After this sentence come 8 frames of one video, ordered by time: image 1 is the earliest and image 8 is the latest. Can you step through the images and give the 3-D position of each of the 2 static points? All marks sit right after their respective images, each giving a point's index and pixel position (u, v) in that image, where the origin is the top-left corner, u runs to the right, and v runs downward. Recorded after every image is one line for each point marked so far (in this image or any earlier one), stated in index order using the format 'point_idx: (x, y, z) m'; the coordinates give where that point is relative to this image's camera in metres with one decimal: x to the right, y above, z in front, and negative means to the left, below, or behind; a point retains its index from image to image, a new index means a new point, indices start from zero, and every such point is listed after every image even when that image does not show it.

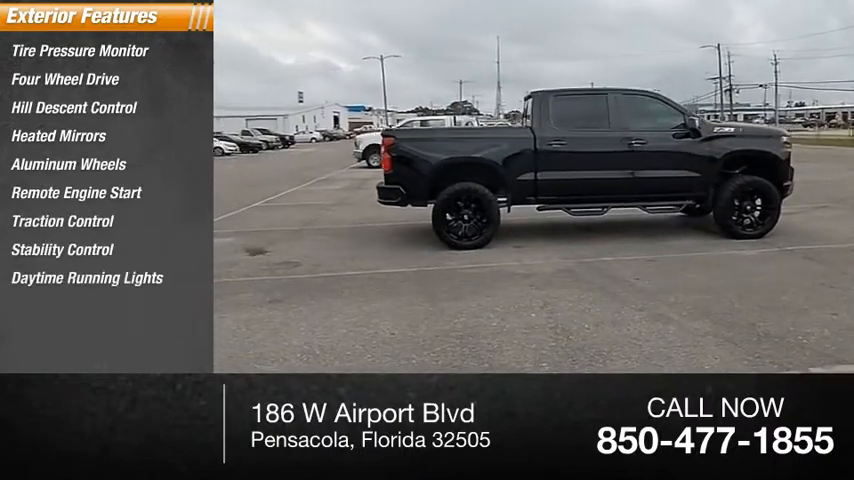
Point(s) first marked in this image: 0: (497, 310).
0: (+0.8, -0.6, +7.3) m
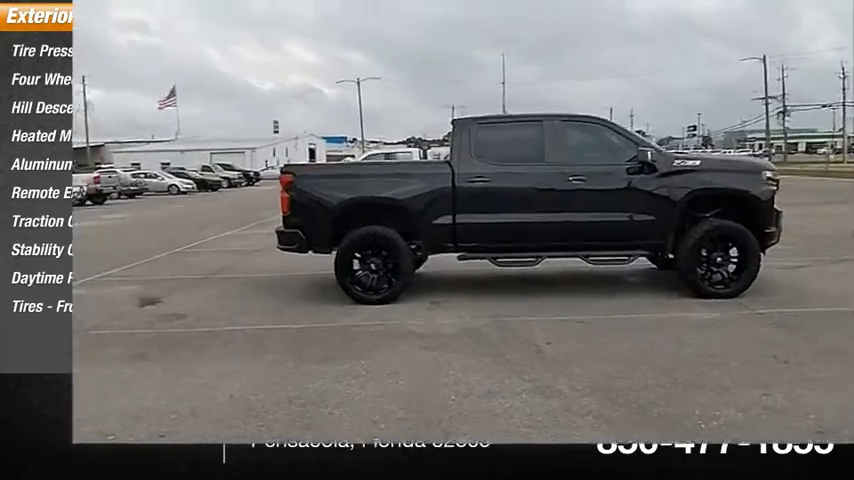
0: (-0.6, -1.0, +5.8) m
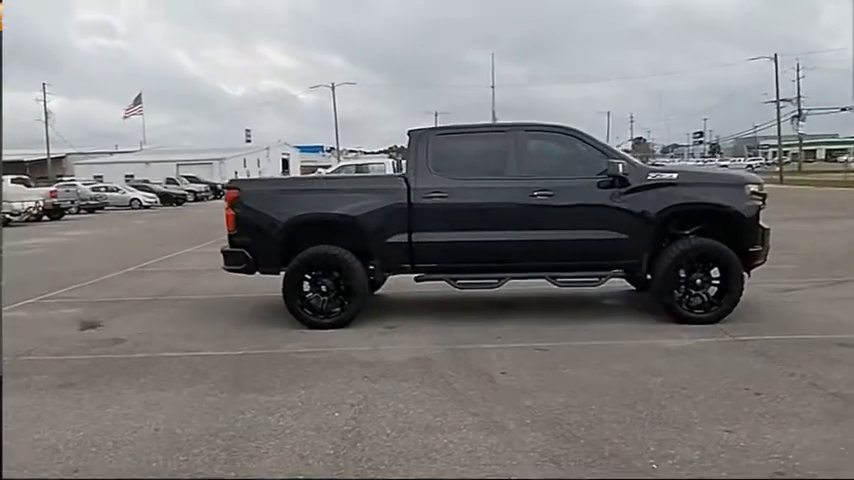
0: (-1.0, -1.1, +5.3) m
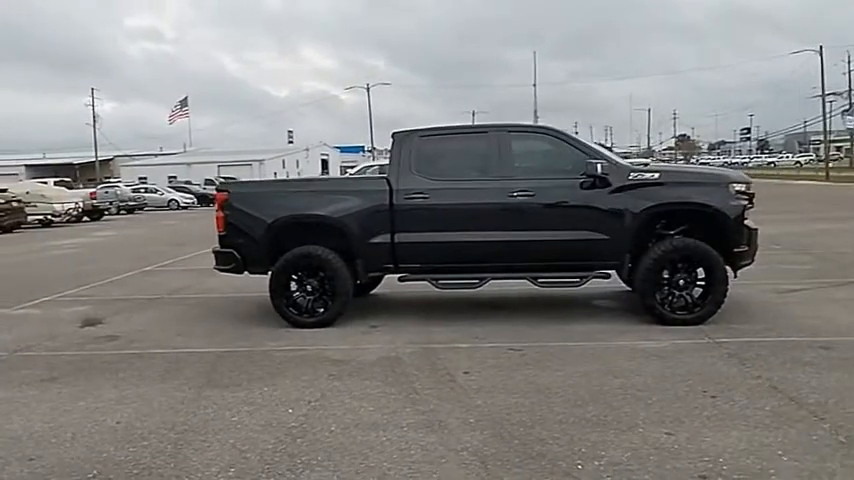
0: (-1.4, -1.1, +5.5) m
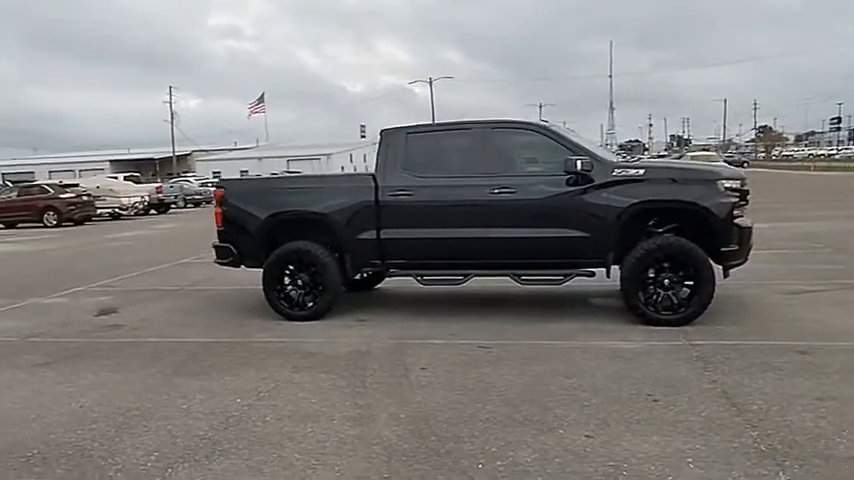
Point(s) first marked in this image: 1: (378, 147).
0: (-1.7, -1.1, +5.7) m
1: (-0.5, +0.9, +7.8) m
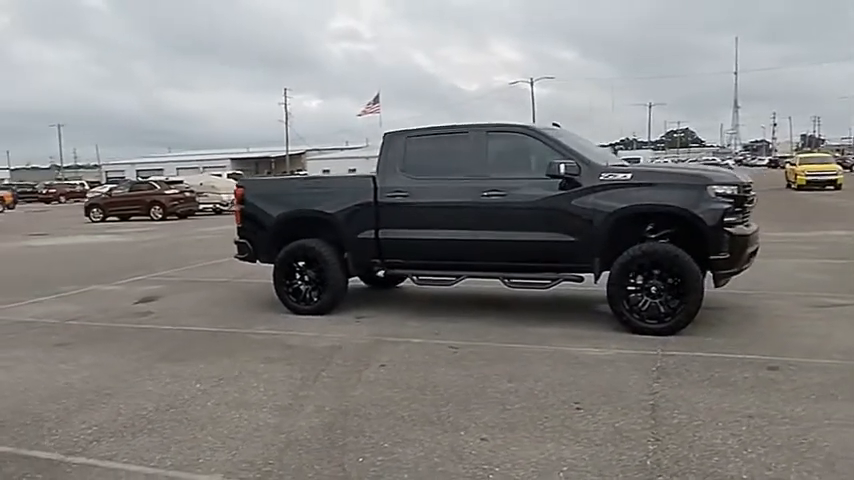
0: (-2.1, -1.1, +6.2) m
1: (-0.5, +0.9, +8.1) m
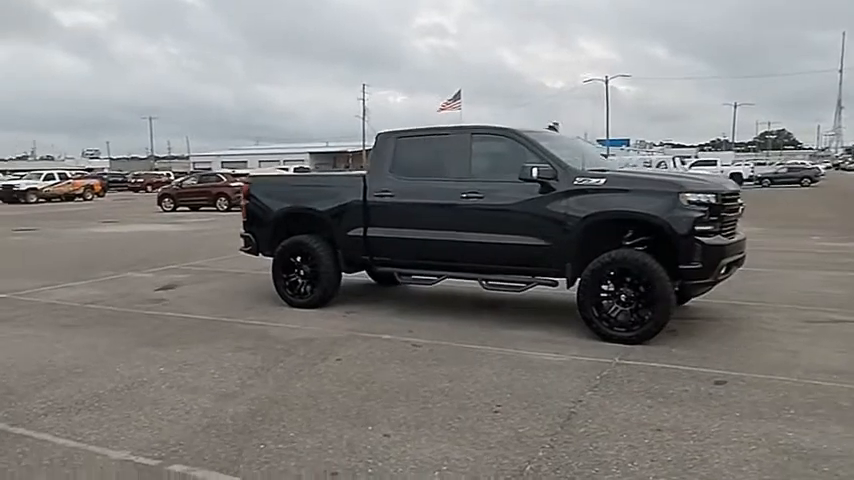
0: (-2.5, -1.0, +6.7) m
1: (-0.5, +0.9, +8.3) m
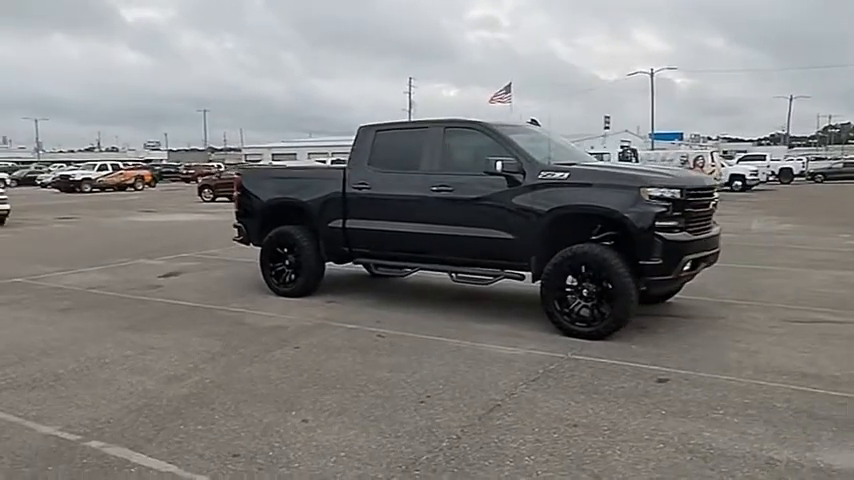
0: (-2.8, -0.9, +6.9) m
1: (-0.7, +1.0, +8.4) m
